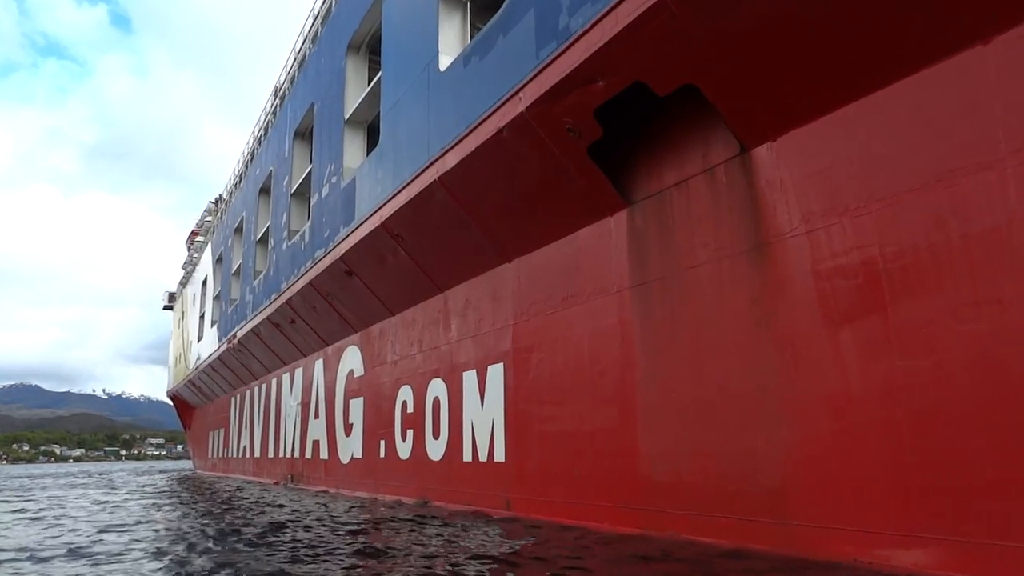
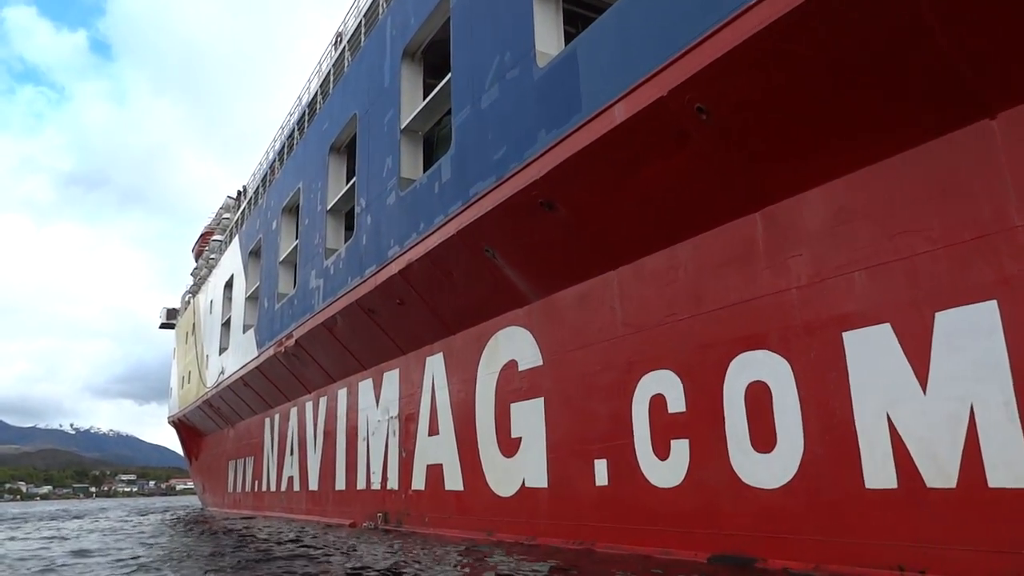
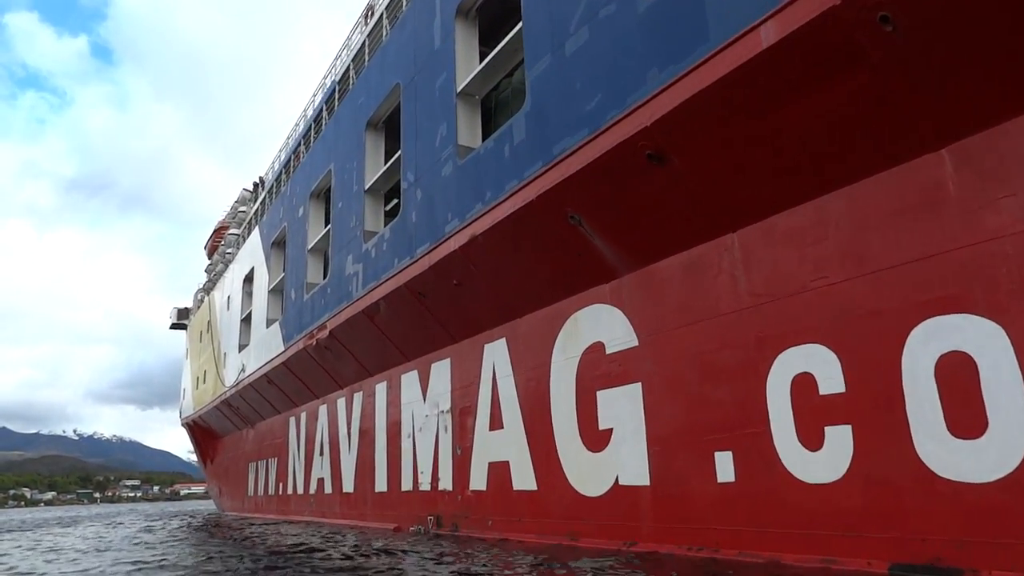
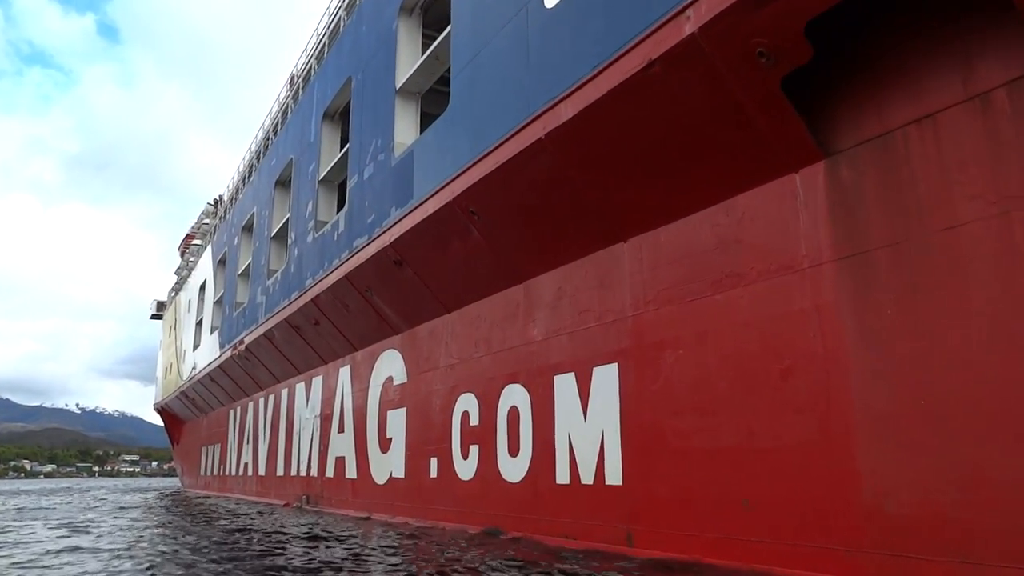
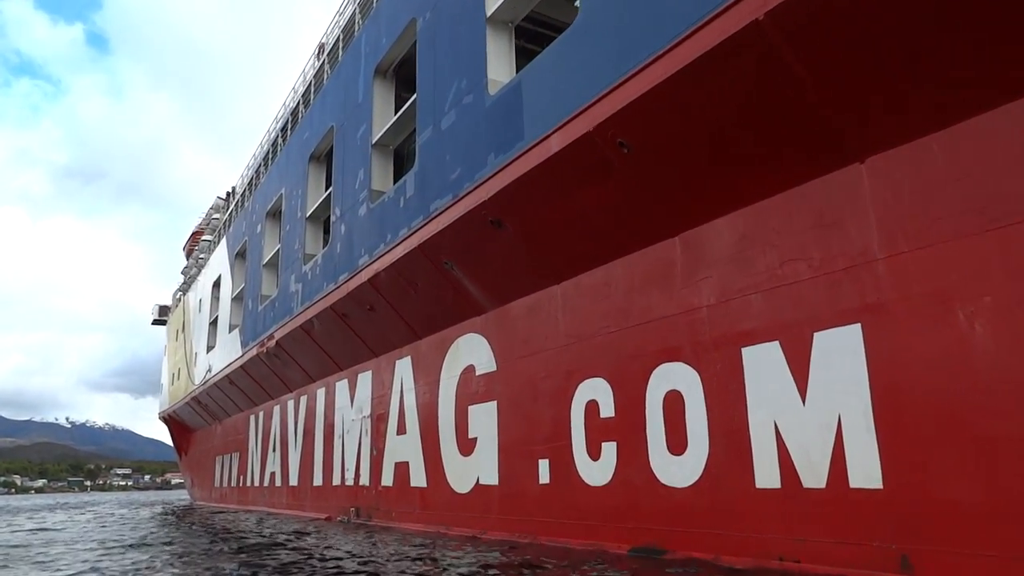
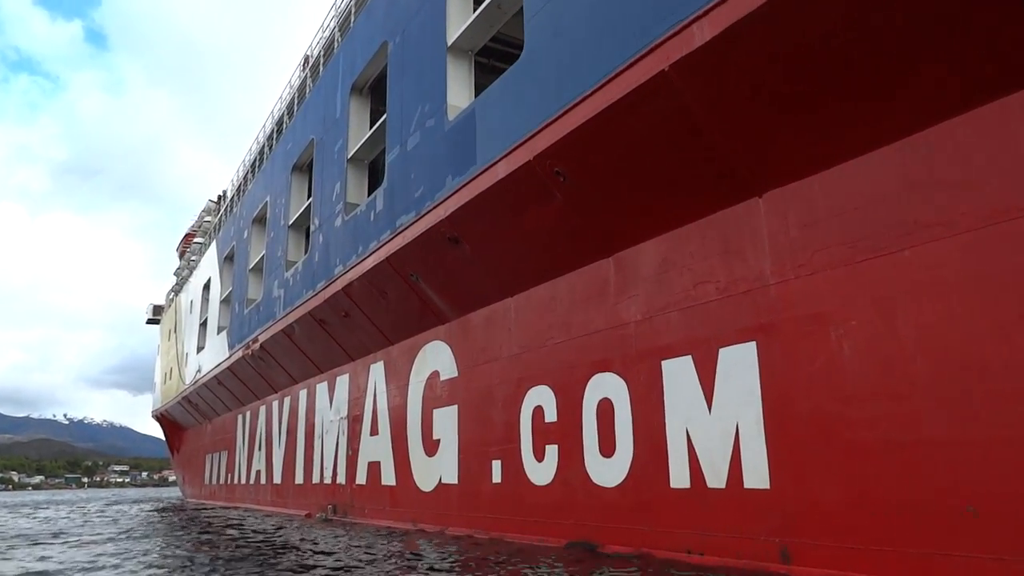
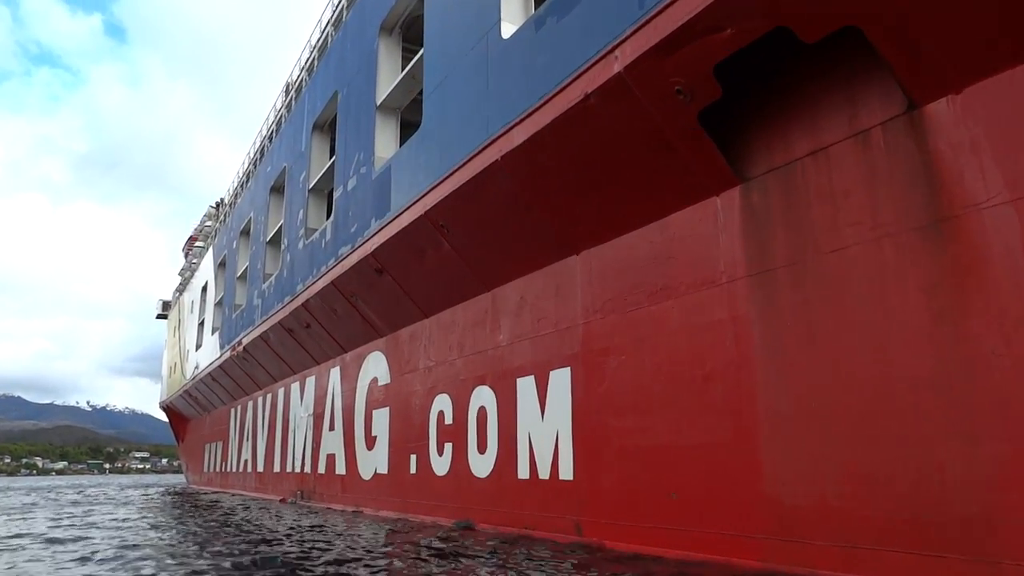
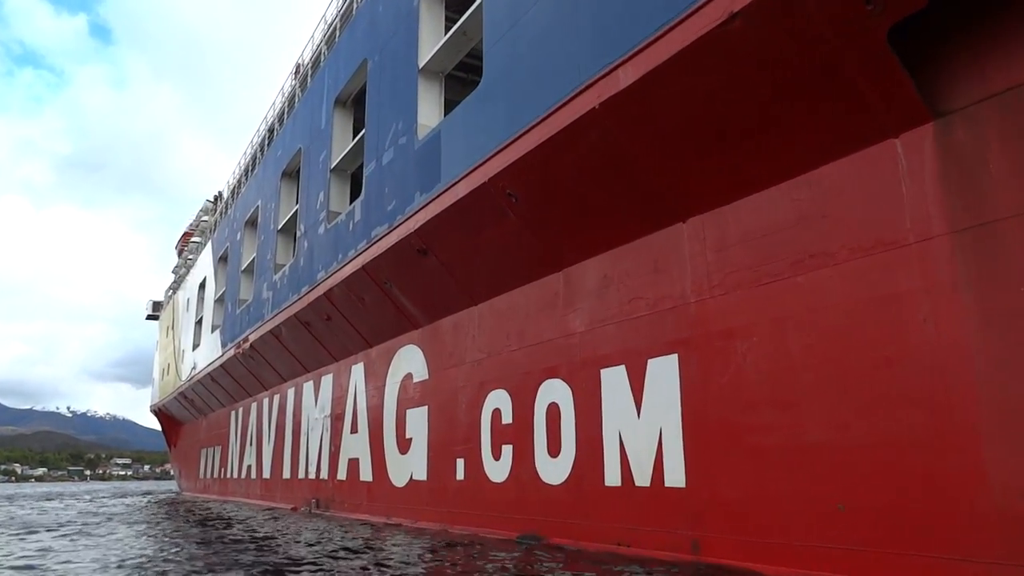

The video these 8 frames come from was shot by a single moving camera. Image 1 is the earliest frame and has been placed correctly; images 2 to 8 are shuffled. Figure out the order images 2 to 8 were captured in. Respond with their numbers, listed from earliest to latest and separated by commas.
7, 4, 8, 6, 5, 2, 3
